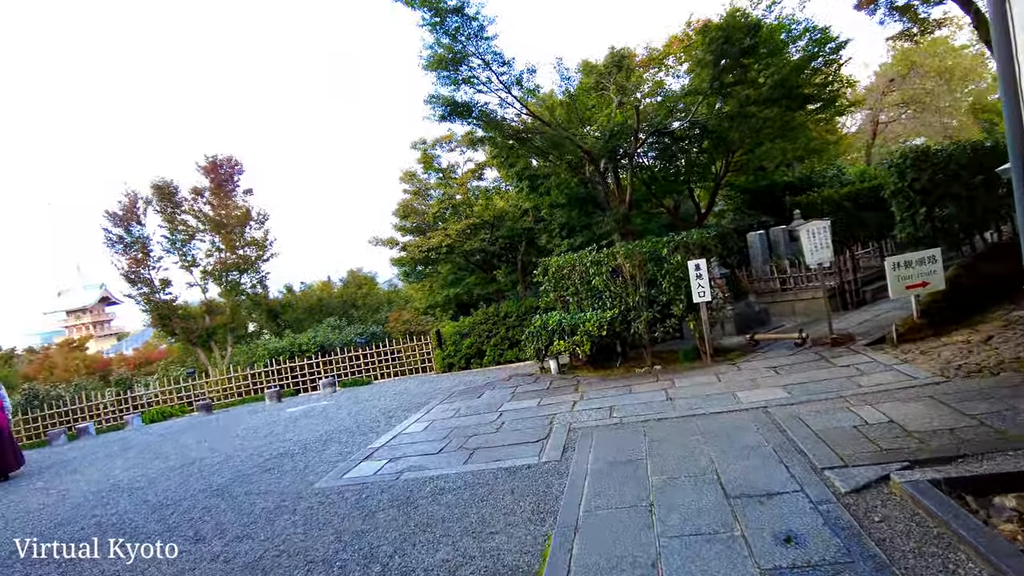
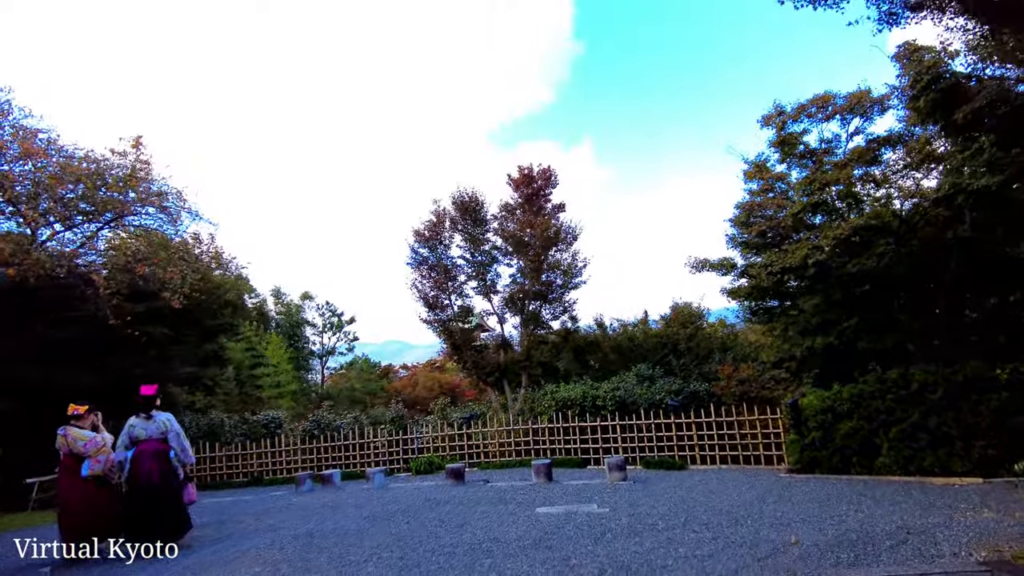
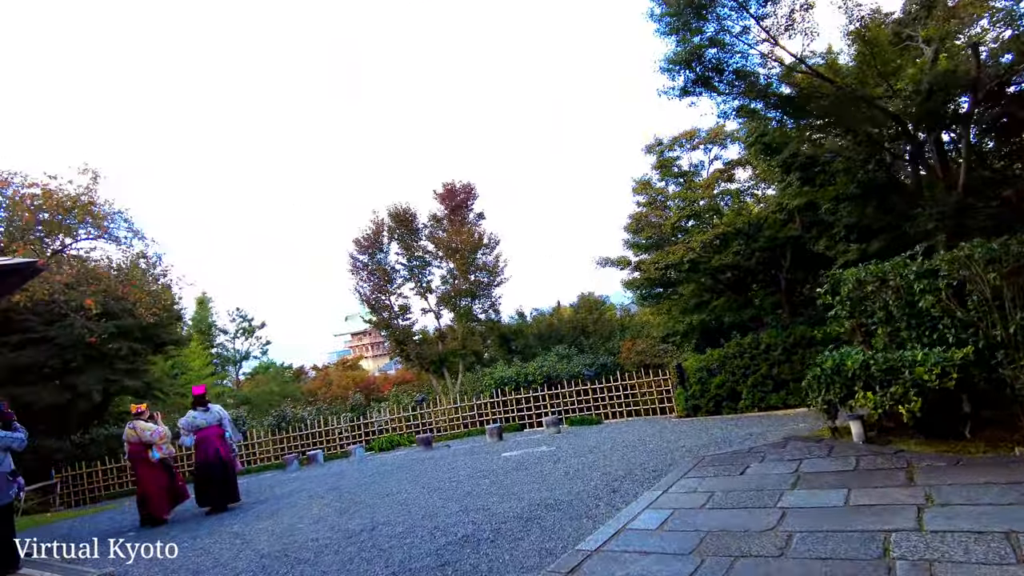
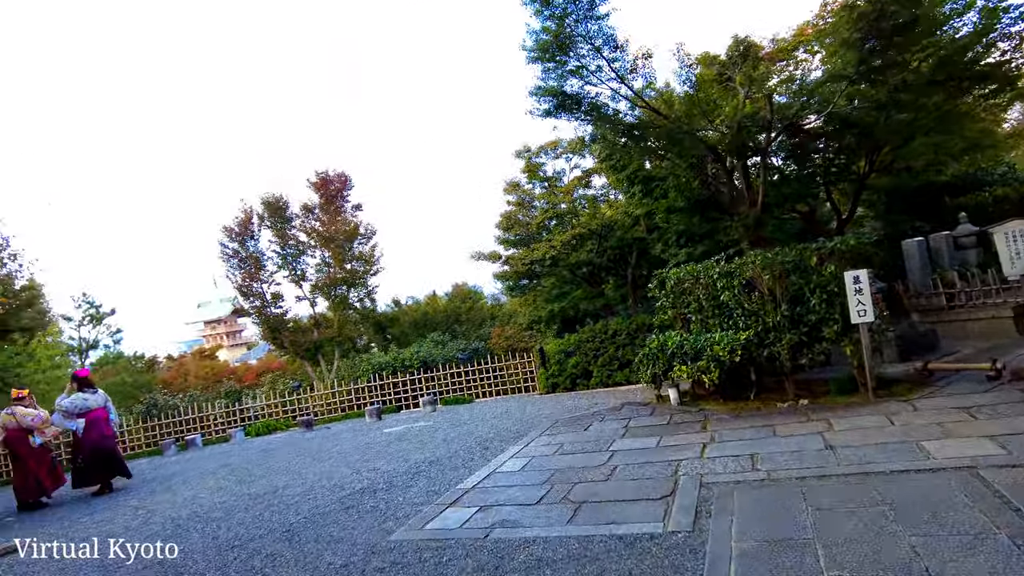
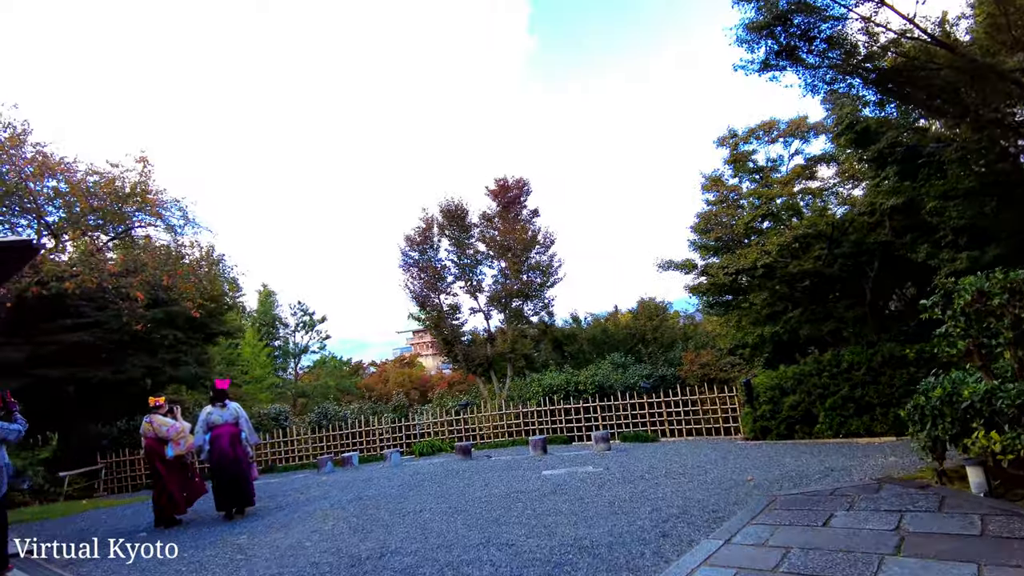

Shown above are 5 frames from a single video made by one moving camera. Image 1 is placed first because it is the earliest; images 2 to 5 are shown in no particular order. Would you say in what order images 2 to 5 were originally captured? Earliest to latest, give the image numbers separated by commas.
4, 3, 5, 2
